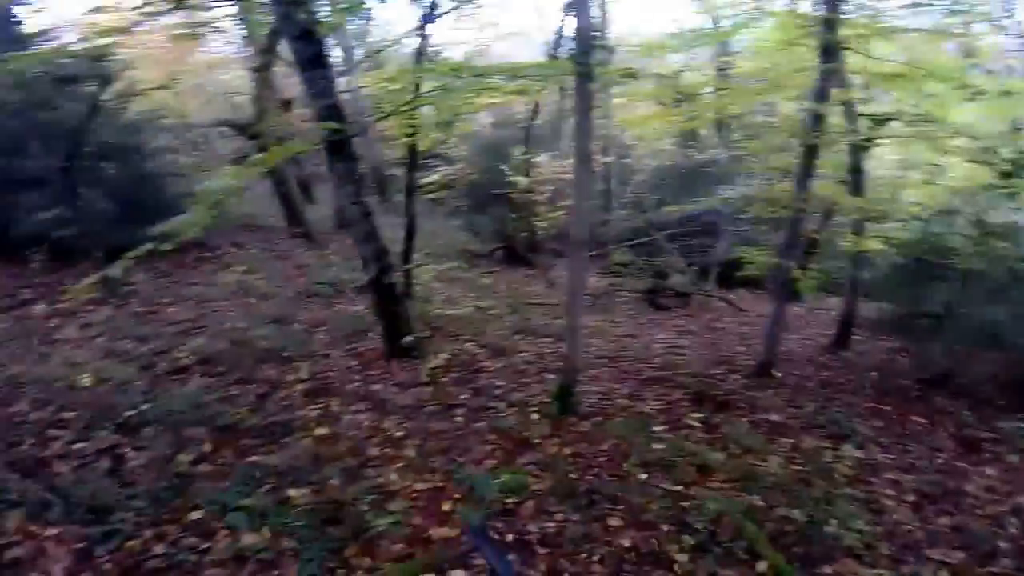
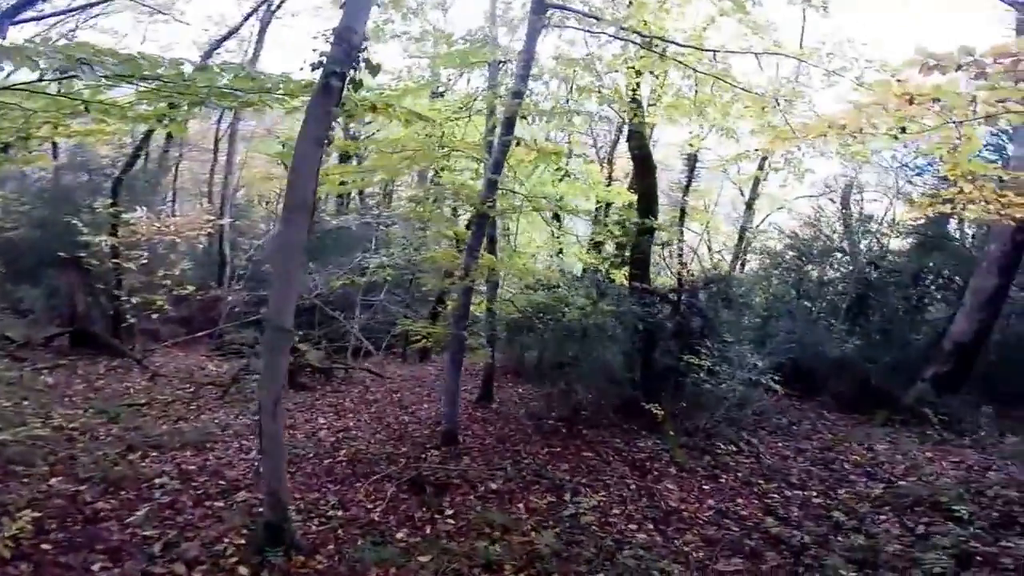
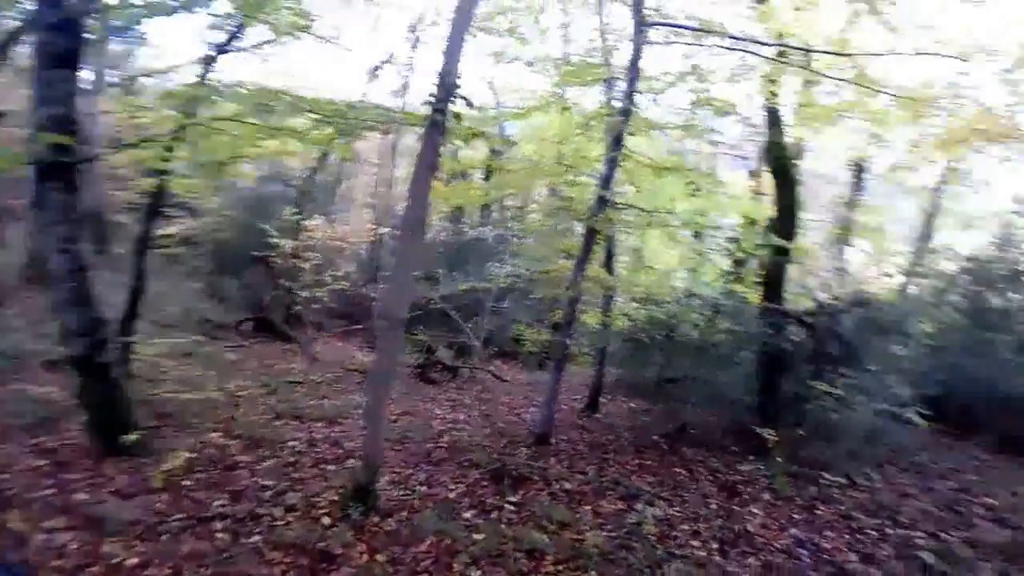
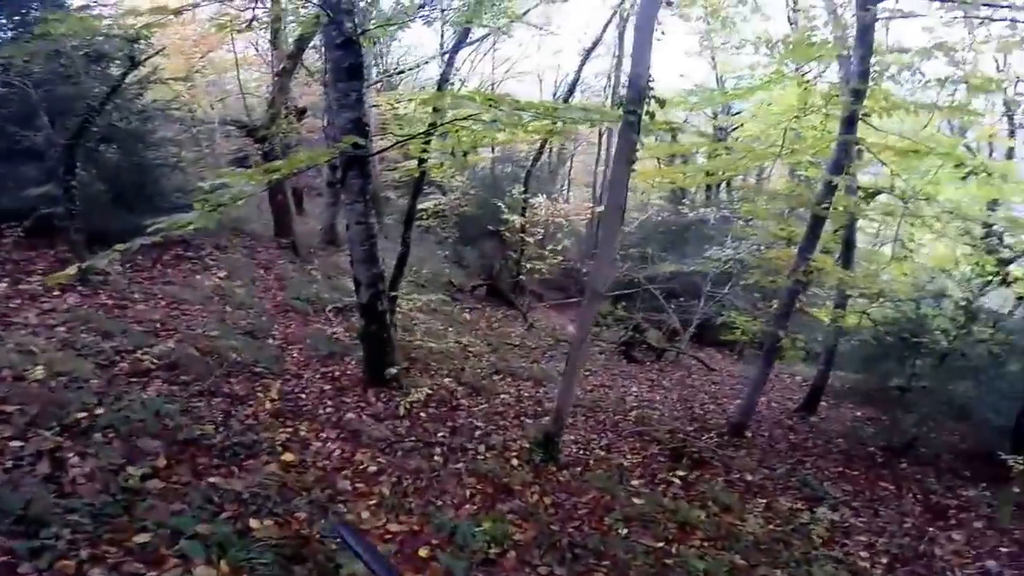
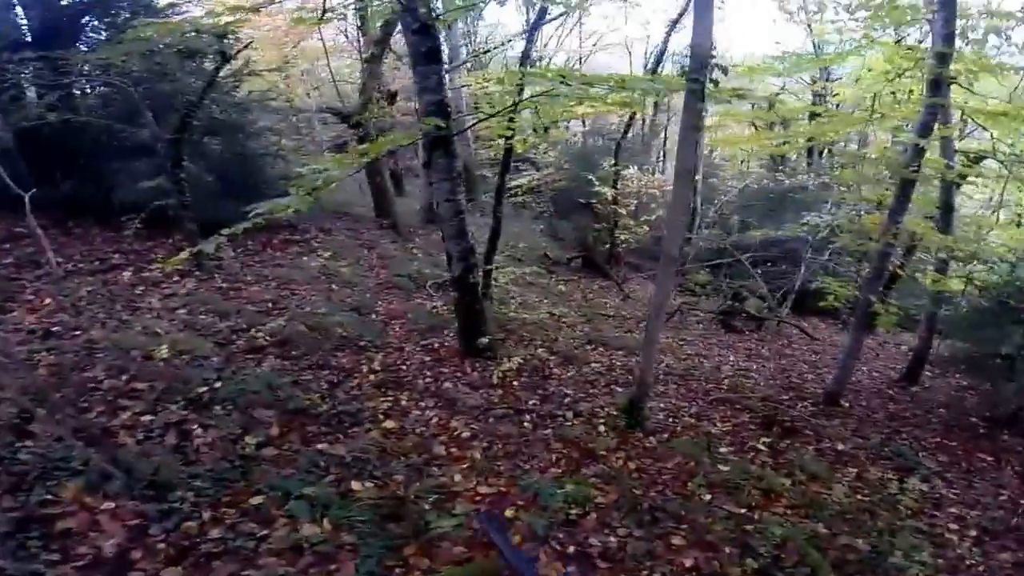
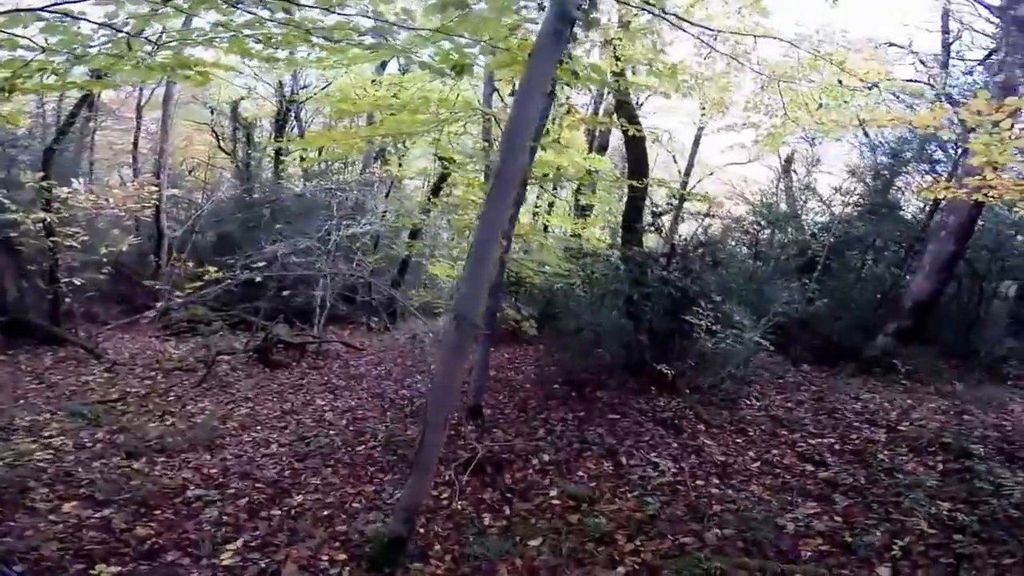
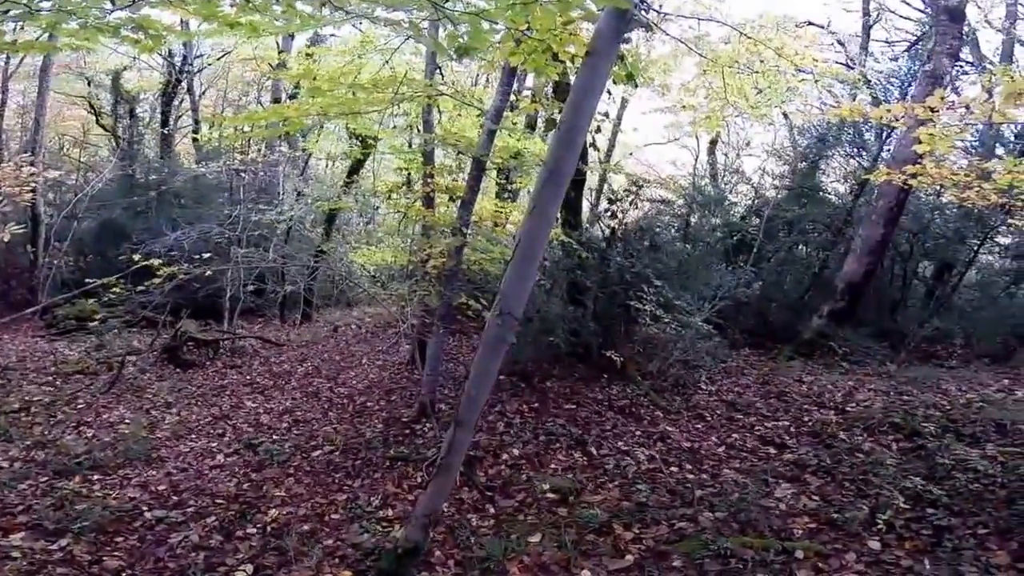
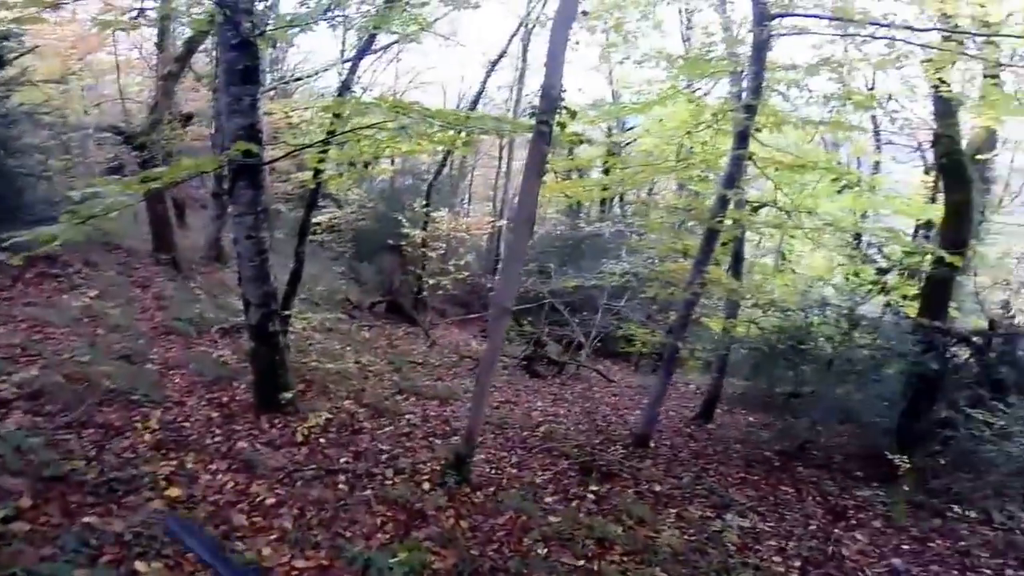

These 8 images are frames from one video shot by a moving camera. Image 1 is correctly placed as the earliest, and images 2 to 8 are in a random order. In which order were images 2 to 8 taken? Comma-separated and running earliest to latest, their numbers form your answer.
5, 4, 8, 3, 2, 6, 7
